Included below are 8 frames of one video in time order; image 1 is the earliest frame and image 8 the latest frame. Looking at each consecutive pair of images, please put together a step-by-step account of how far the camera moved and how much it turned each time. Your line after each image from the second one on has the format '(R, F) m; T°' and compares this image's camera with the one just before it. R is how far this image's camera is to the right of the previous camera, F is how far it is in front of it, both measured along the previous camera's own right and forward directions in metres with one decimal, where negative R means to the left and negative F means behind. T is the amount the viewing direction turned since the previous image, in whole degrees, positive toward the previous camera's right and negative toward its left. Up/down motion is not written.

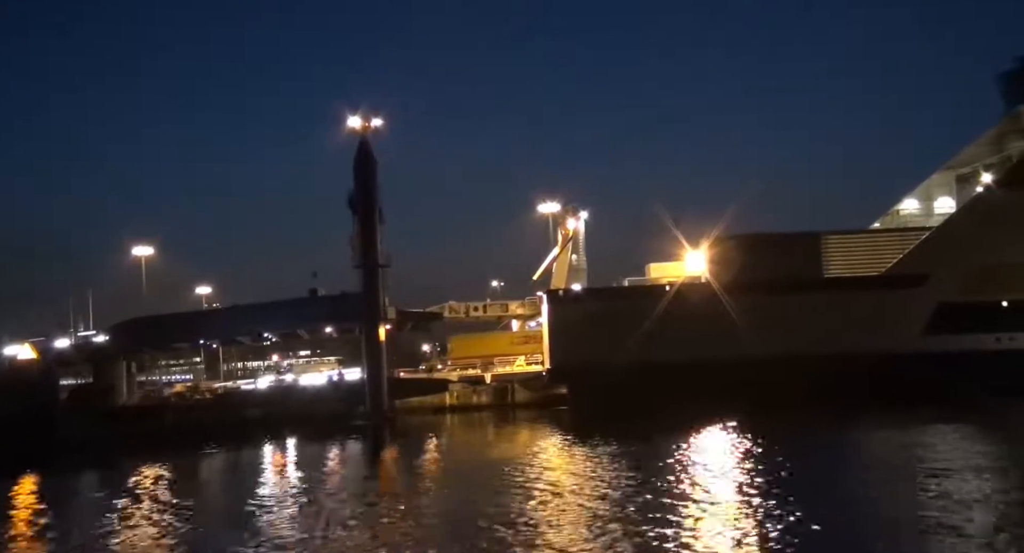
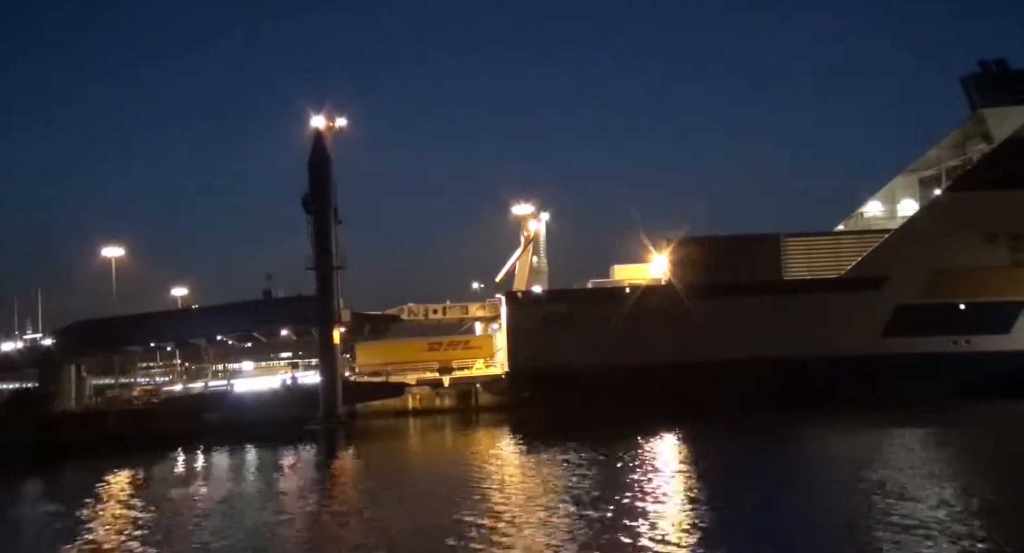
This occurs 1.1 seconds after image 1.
(+0.3, +0.2) m; +1°
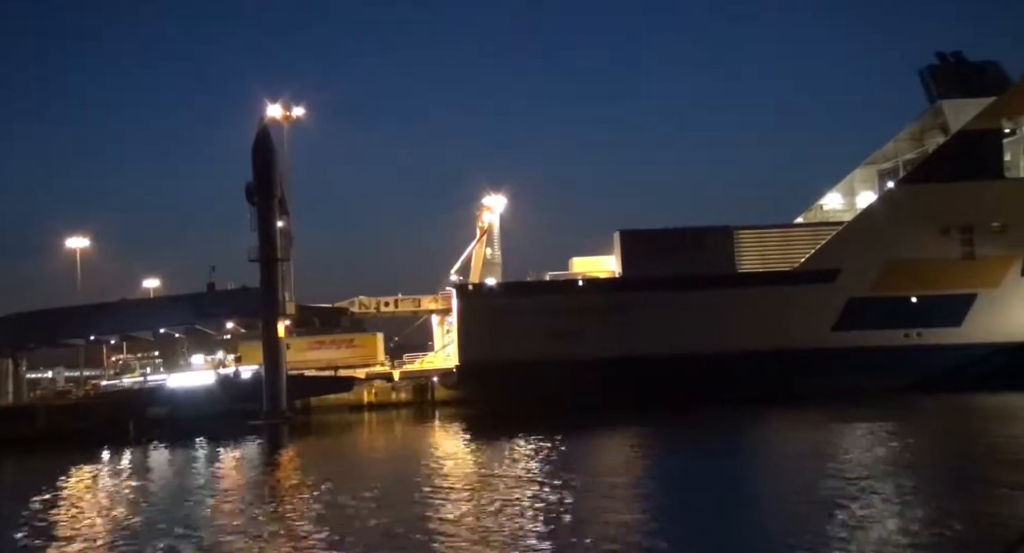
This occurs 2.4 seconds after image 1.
(+0.4, +0.3) m; +1°
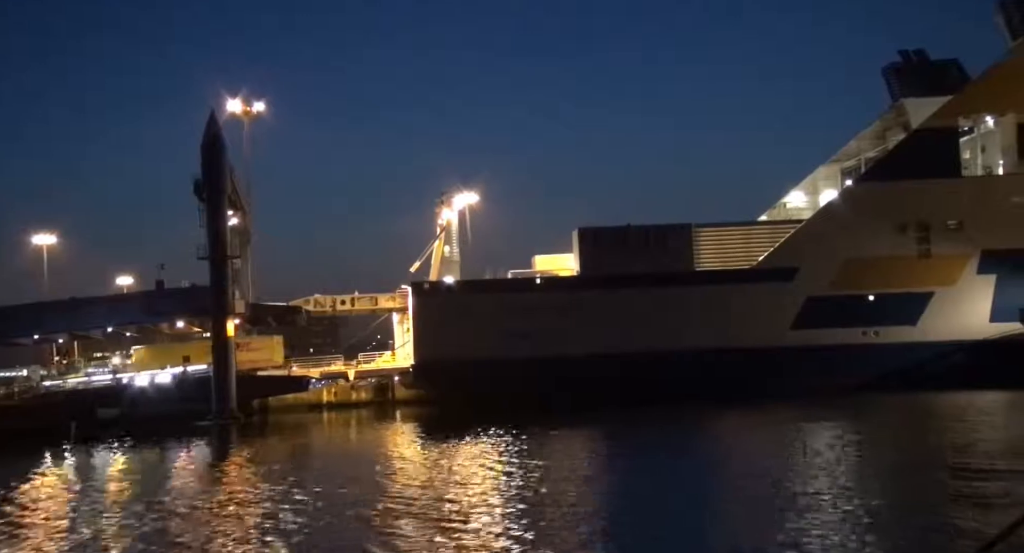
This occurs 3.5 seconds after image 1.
(+0.3, +0.3) m; +1°
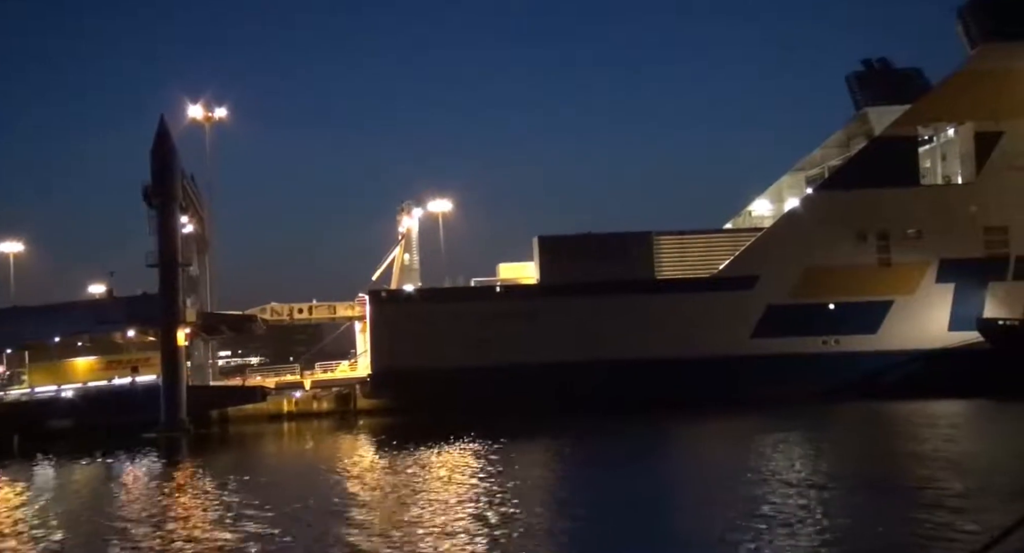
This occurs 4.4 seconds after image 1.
(+0.3, +0.3) m; +1°
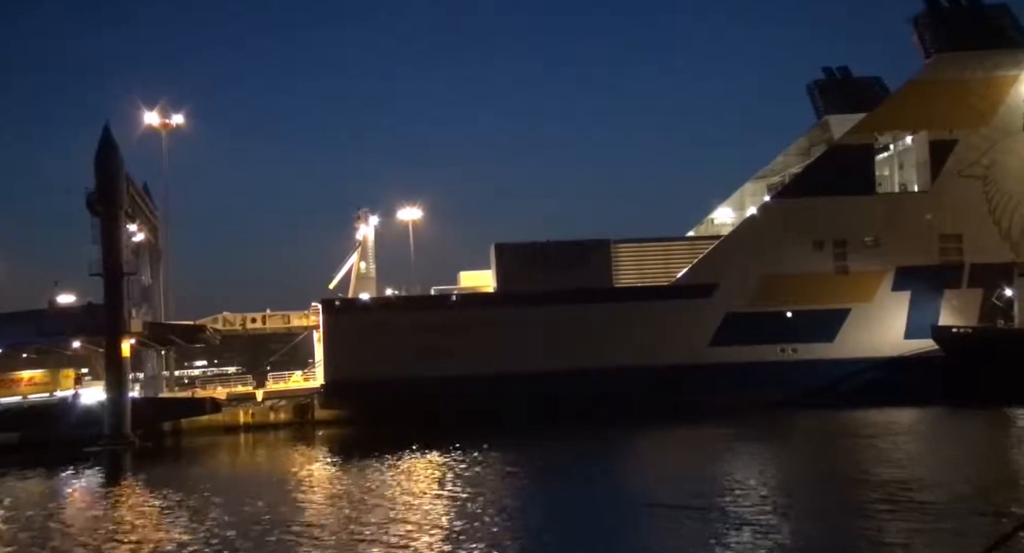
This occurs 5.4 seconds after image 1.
(+0.3, +0.3) m; +1°
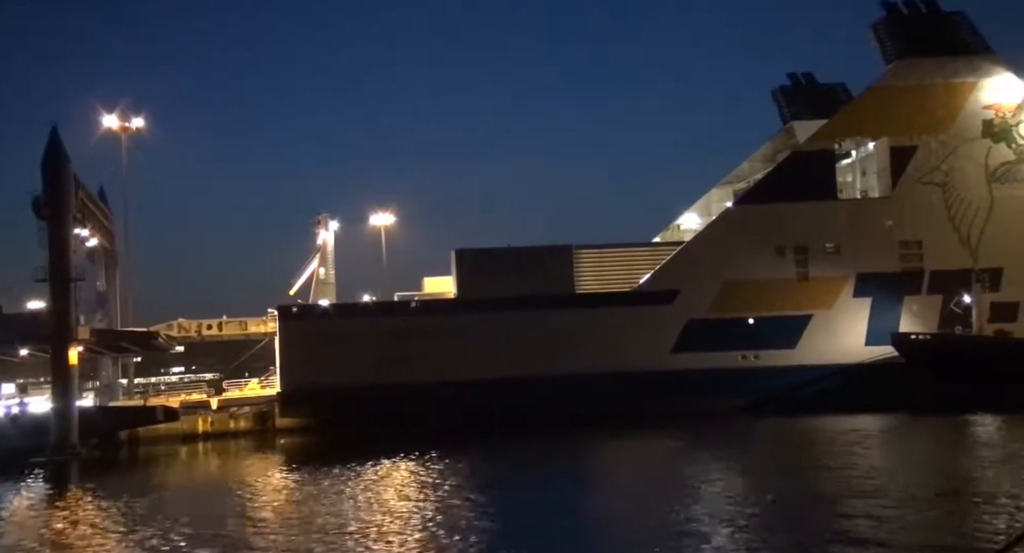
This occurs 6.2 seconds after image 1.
(+0.3, +0.3) m; +1°
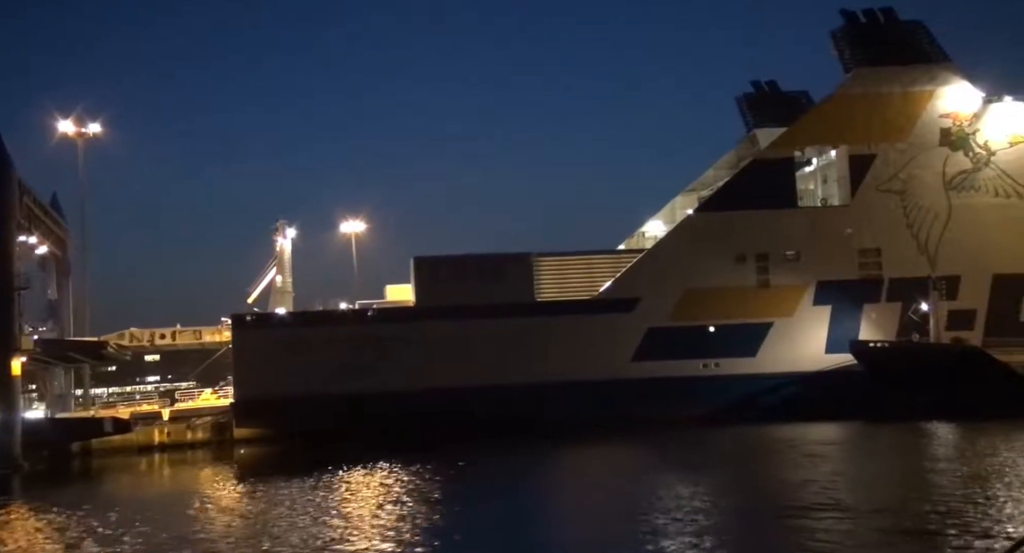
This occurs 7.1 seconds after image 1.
(+0.2, +0.3) m; +1°
